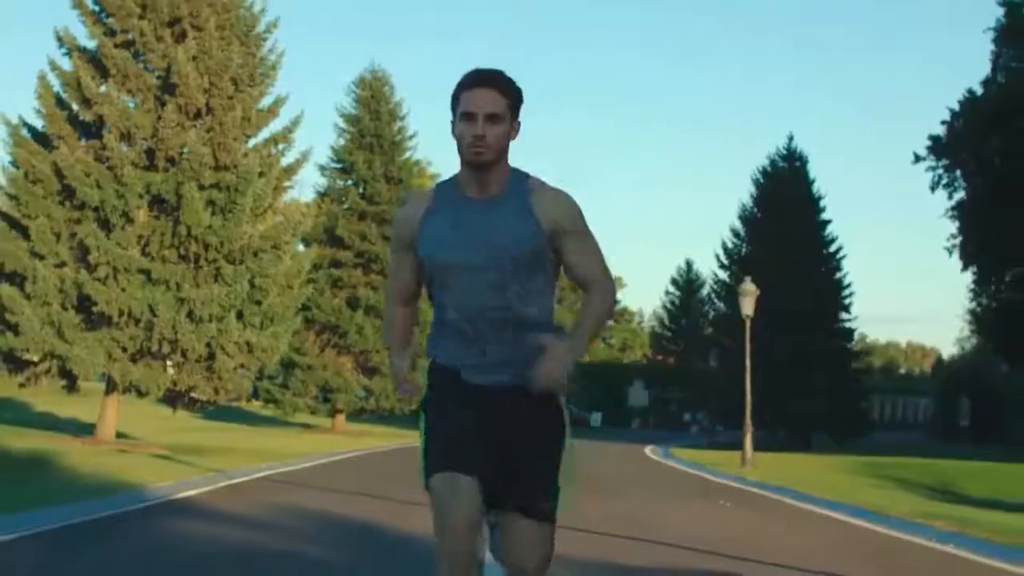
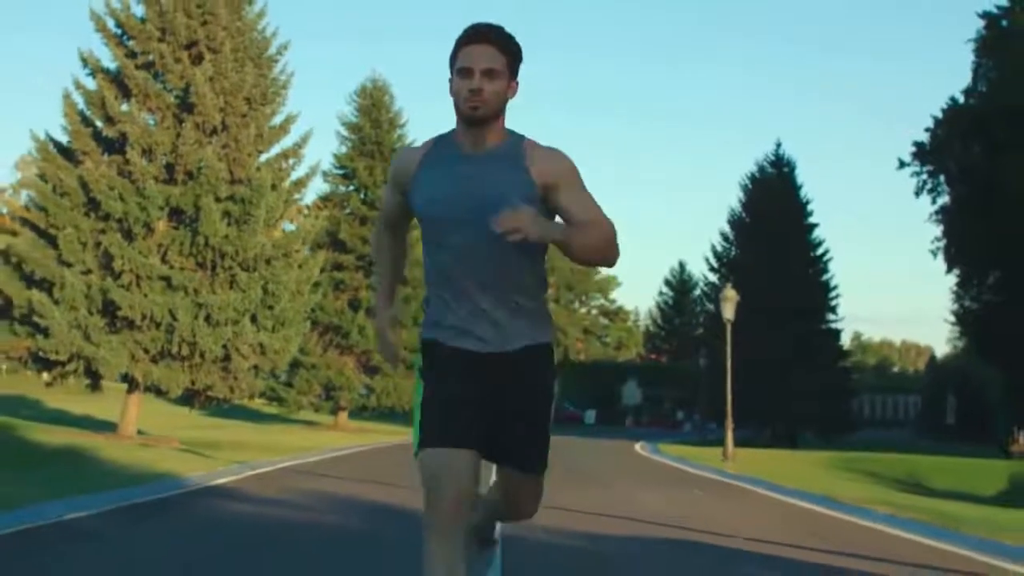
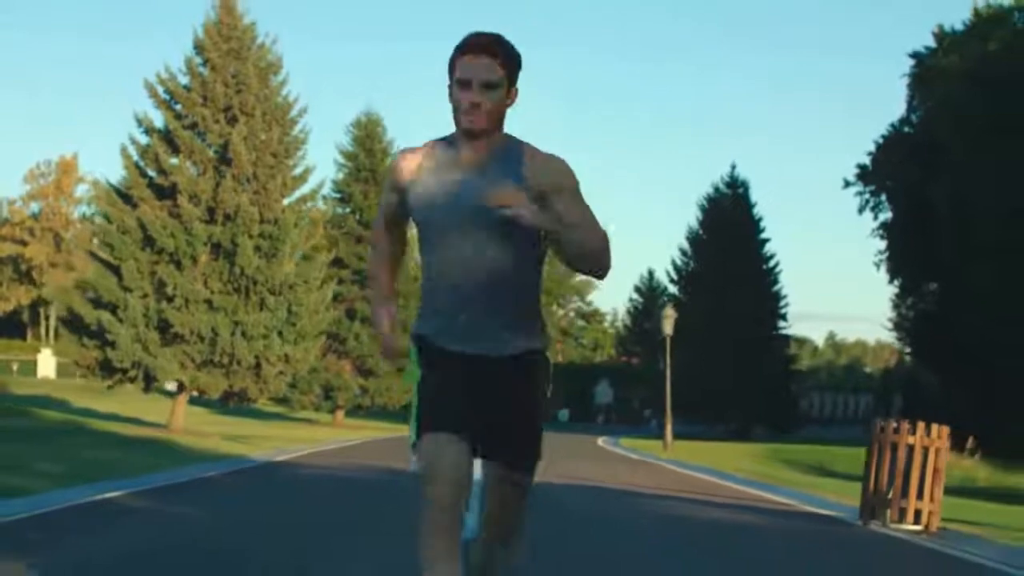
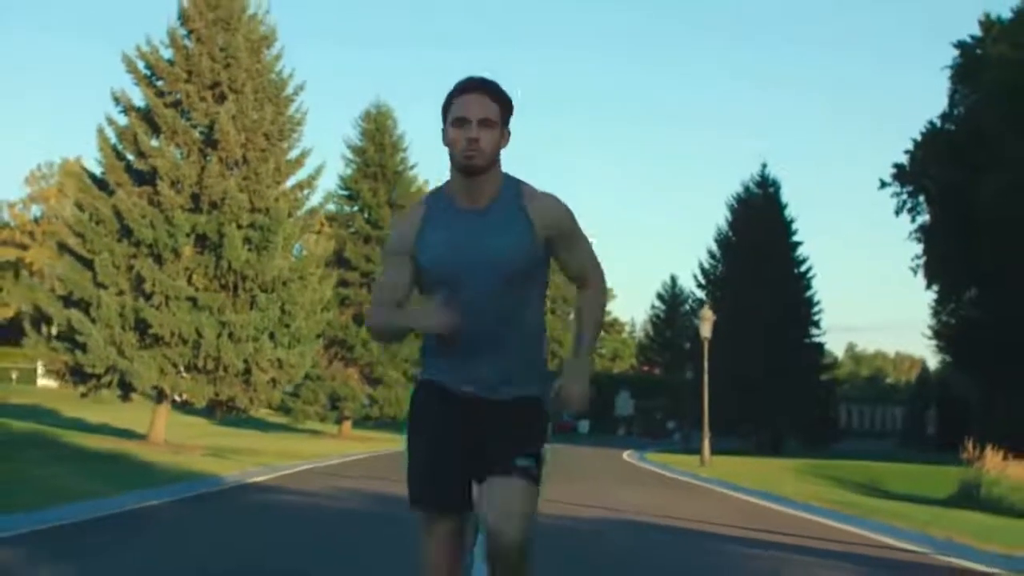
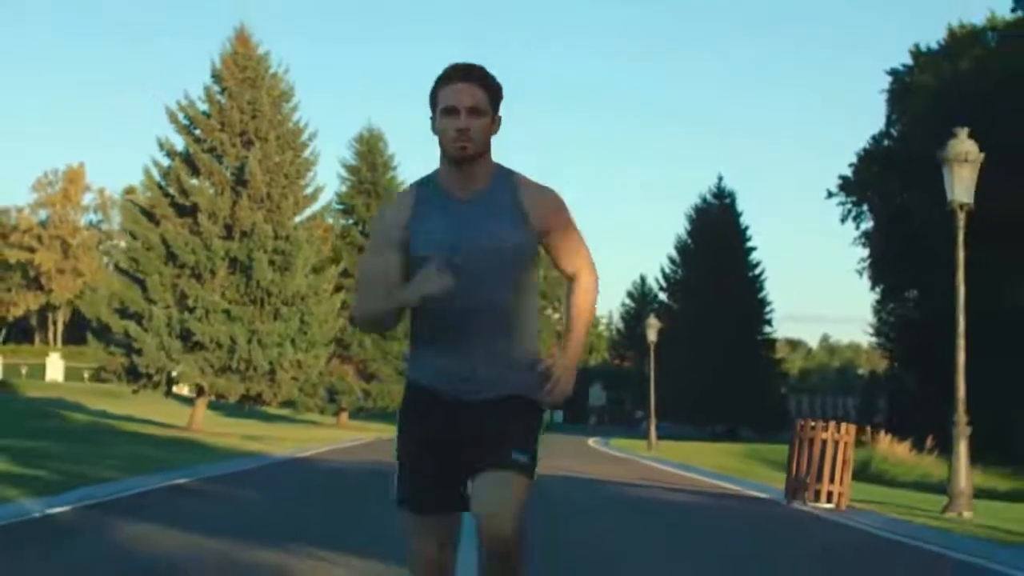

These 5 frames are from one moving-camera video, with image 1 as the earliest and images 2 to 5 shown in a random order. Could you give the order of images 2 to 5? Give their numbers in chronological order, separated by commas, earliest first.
2, 4, 3, 5
